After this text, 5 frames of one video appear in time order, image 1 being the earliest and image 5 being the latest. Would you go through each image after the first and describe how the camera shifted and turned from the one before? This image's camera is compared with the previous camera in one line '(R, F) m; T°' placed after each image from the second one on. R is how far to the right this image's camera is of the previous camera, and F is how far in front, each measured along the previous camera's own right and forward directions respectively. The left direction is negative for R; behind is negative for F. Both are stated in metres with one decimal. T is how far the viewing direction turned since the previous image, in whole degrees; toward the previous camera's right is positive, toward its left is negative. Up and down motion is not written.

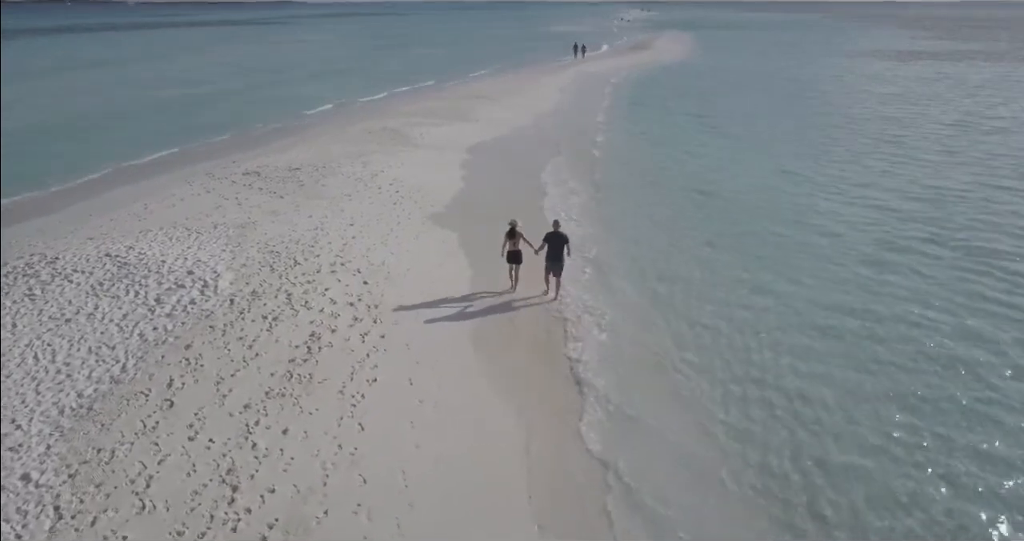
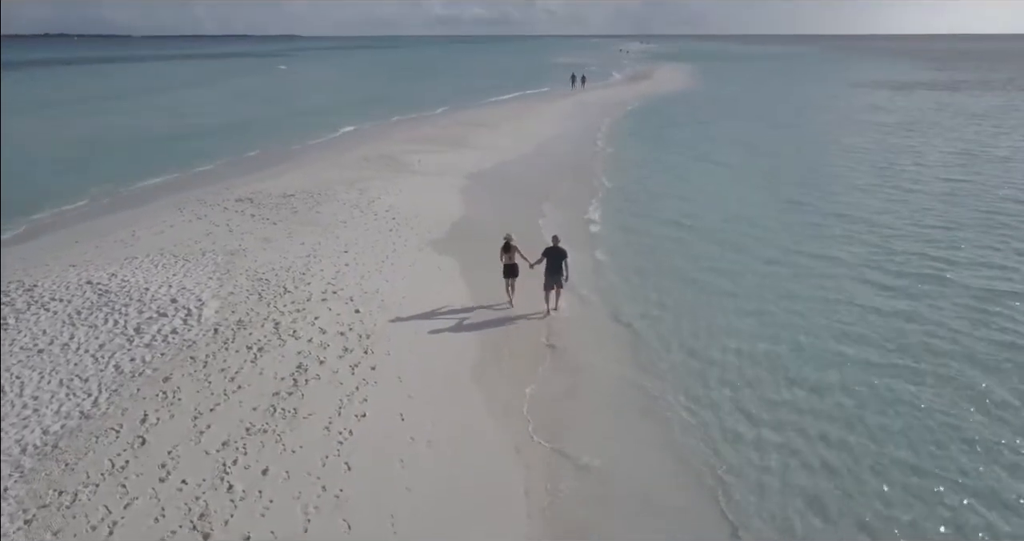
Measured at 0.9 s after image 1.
(0.0, +0.5) m; 0°
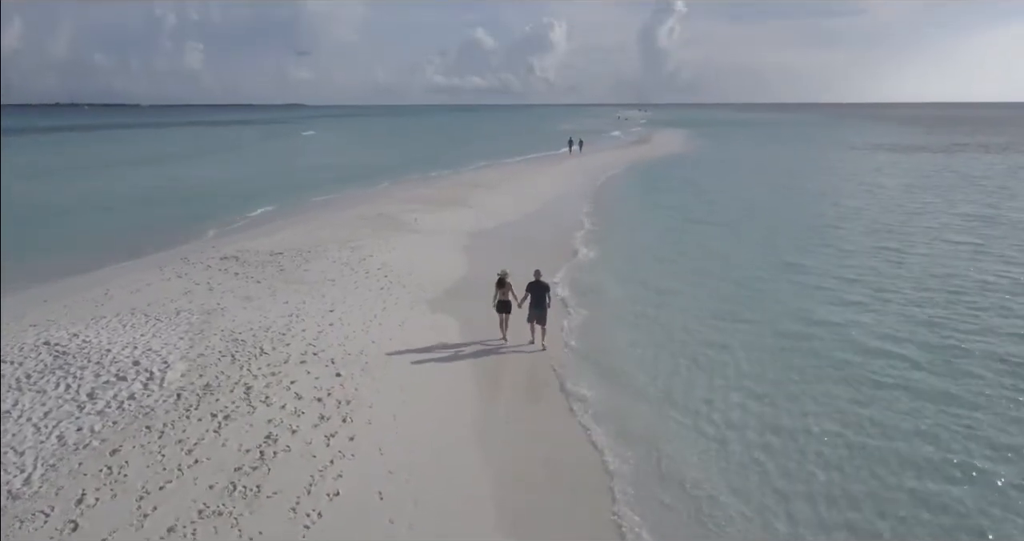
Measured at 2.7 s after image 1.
(+0.1, +1.0) m; 0°
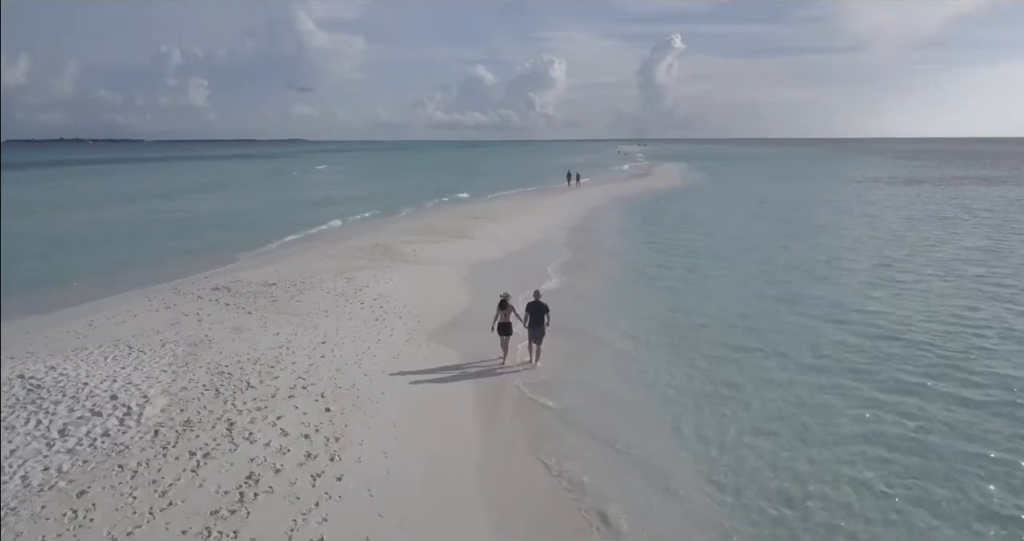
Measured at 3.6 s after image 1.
(0.0, +0.5) m; 0°
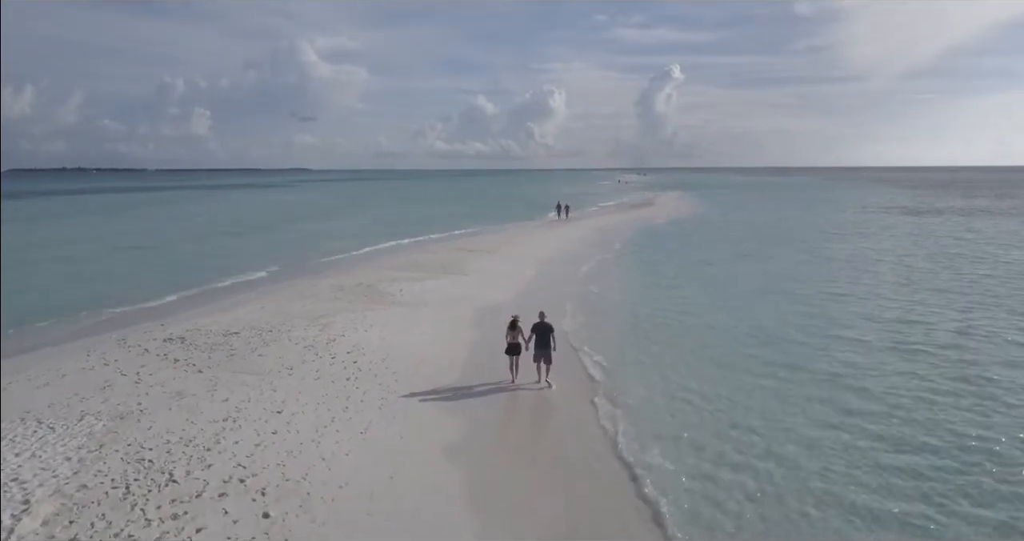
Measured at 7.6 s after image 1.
(+0.1, +2.2) m; 0°
